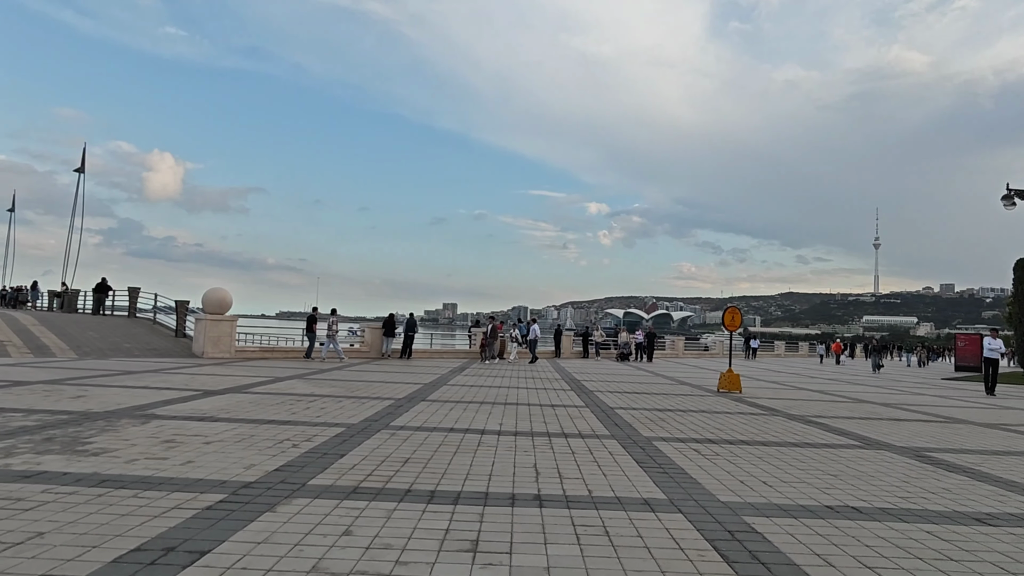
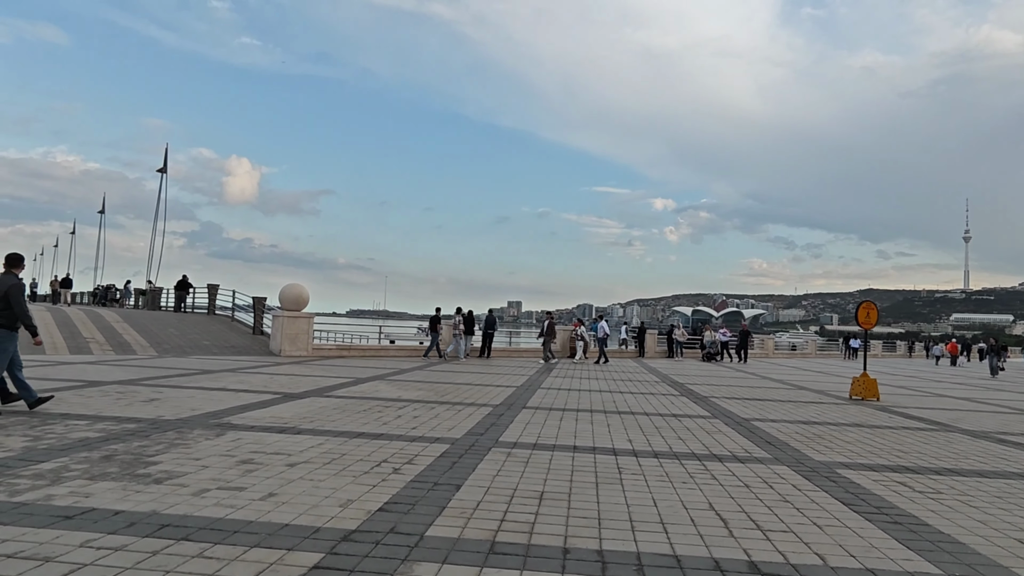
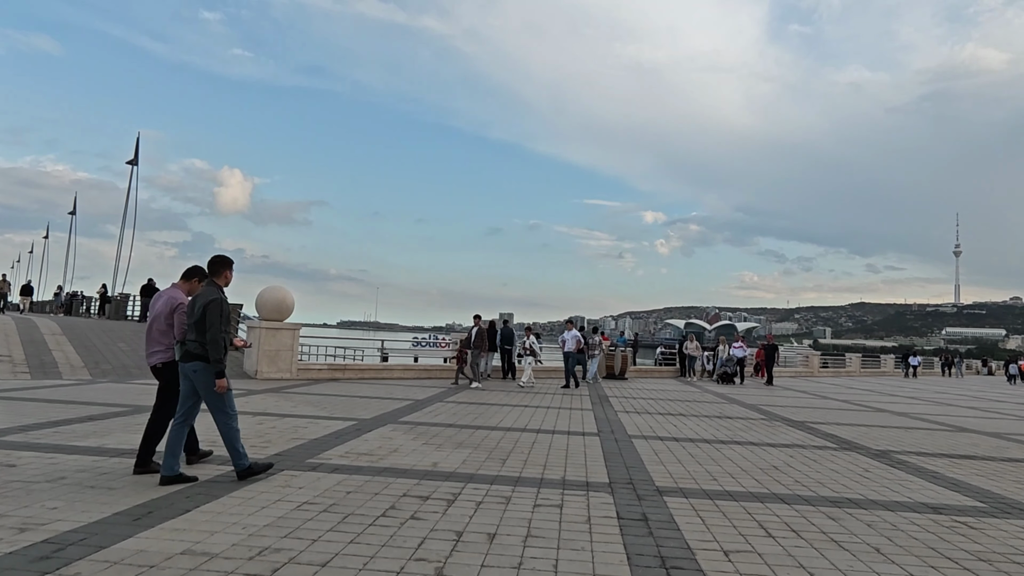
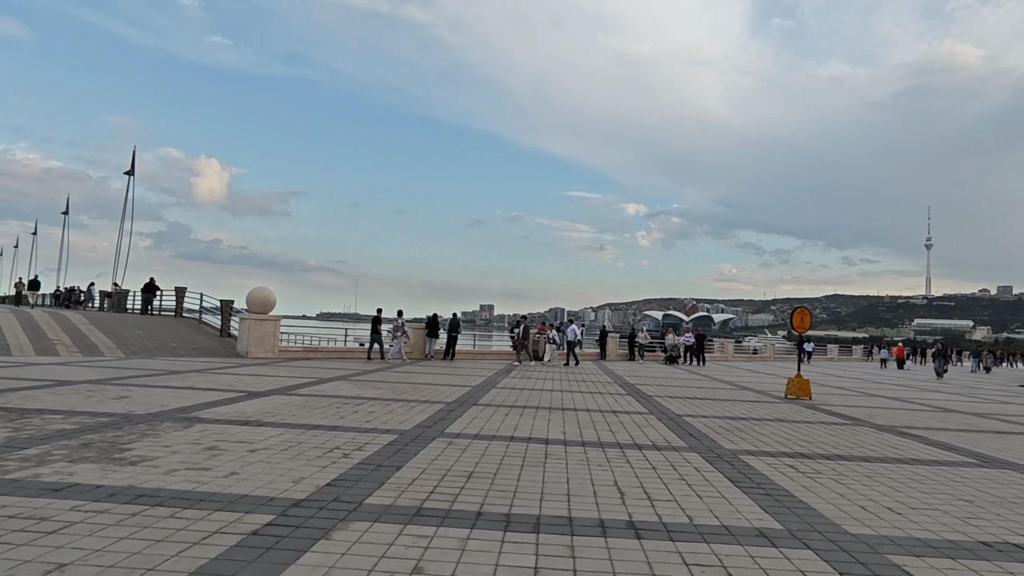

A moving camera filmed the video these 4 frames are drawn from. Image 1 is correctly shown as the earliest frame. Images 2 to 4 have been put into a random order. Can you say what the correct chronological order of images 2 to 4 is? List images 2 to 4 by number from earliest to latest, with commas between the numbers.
4, 2, 3
